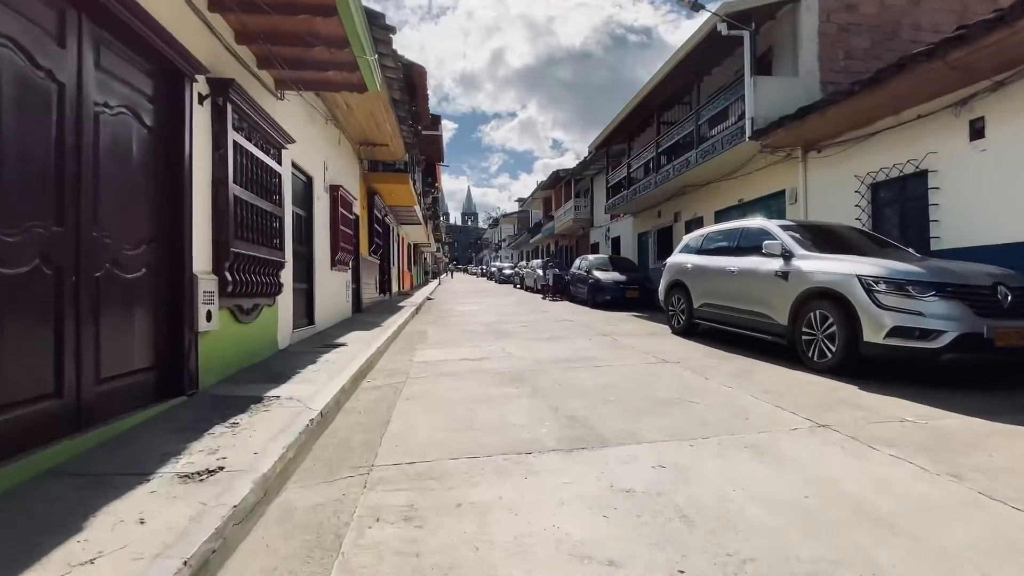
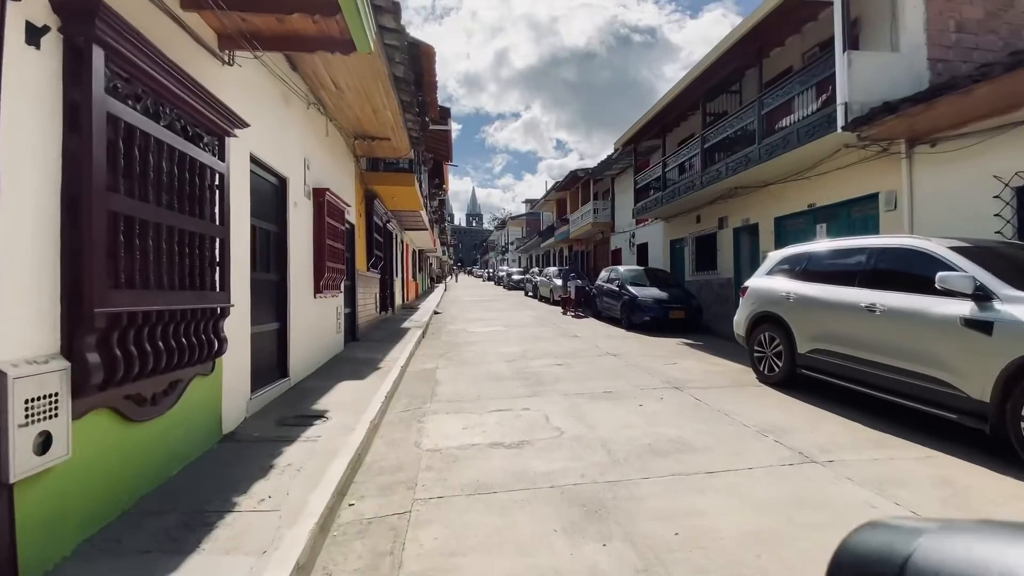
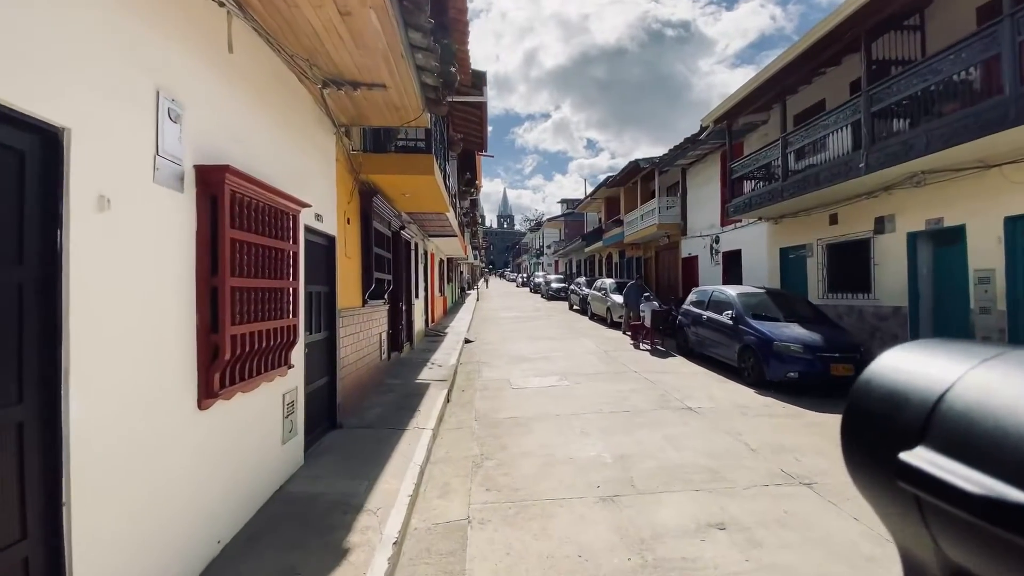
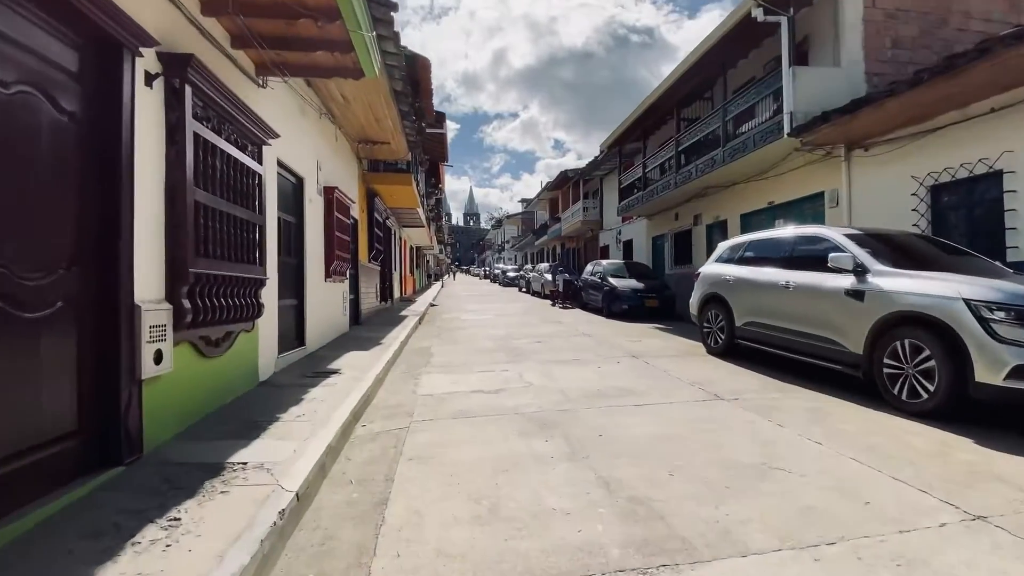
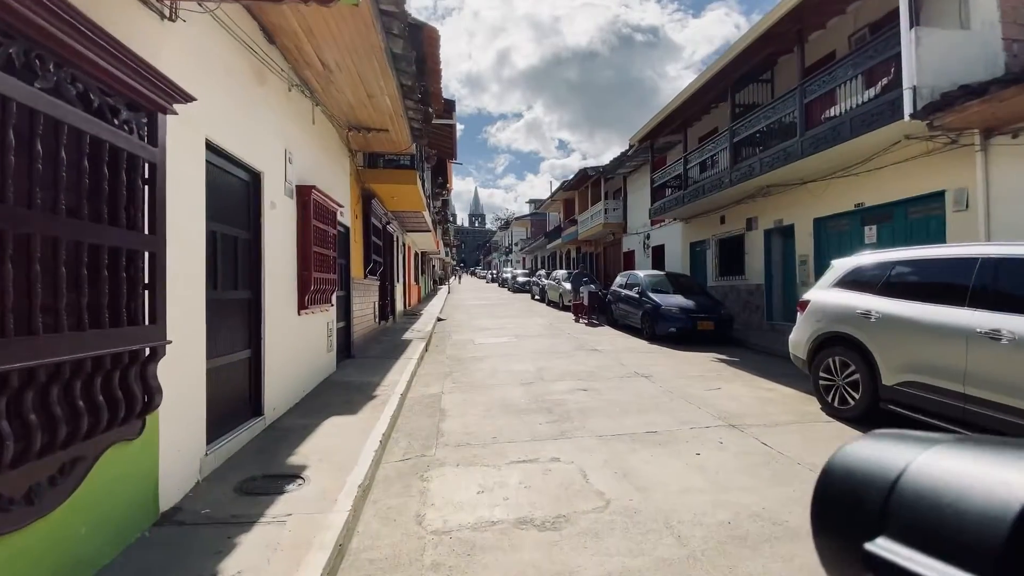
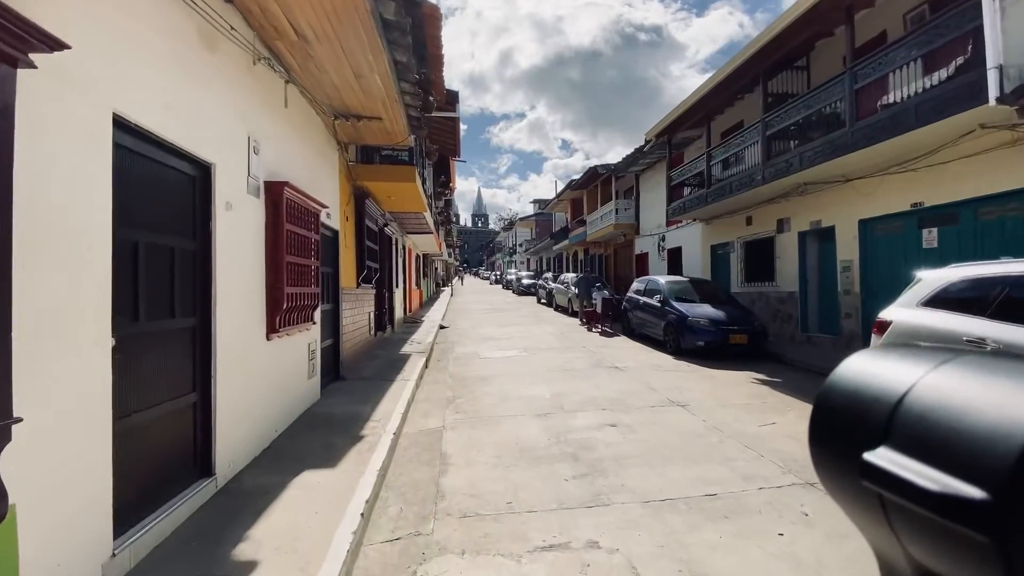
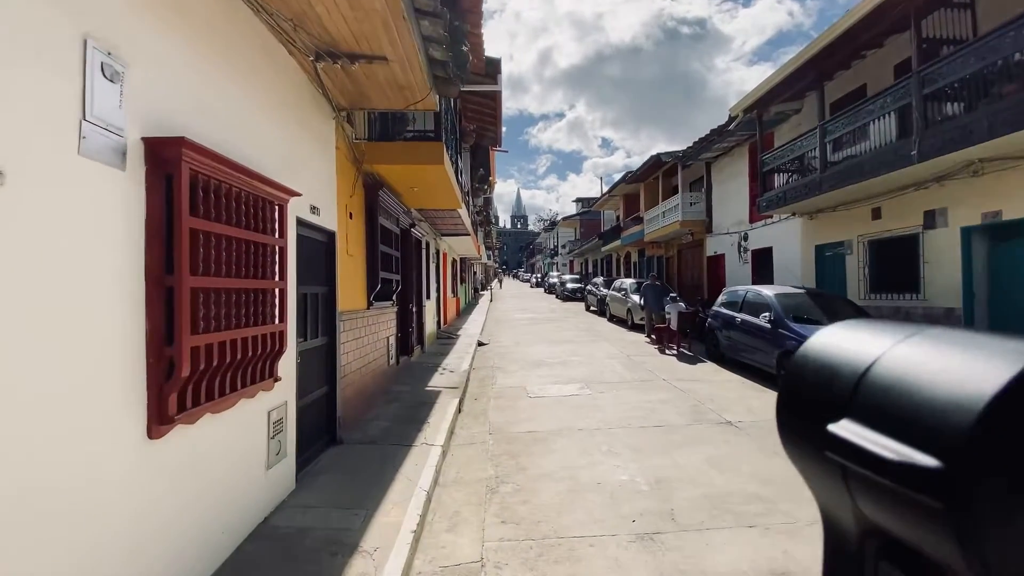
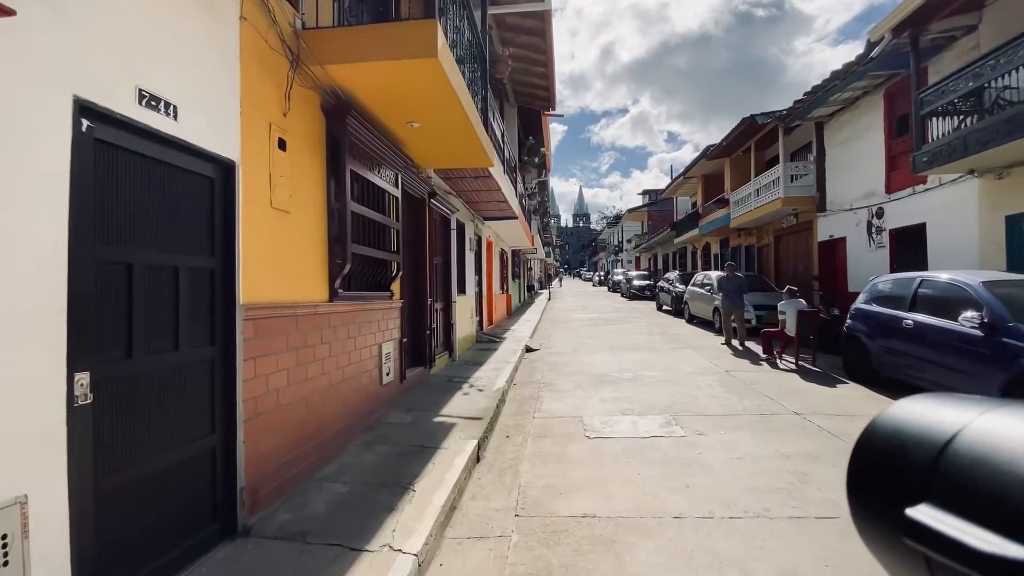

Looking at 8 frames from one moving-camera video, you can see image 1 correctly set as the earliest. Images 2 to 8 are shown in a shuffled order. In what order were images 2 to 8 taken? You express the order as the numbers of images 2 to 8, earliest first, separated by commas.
4, 2, 5, 6, 3, 7, 8
